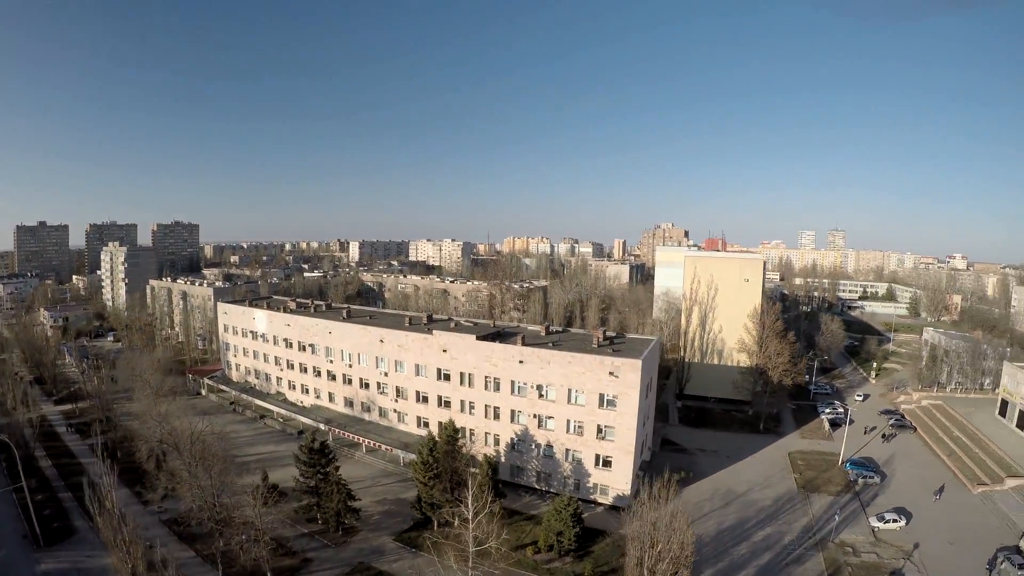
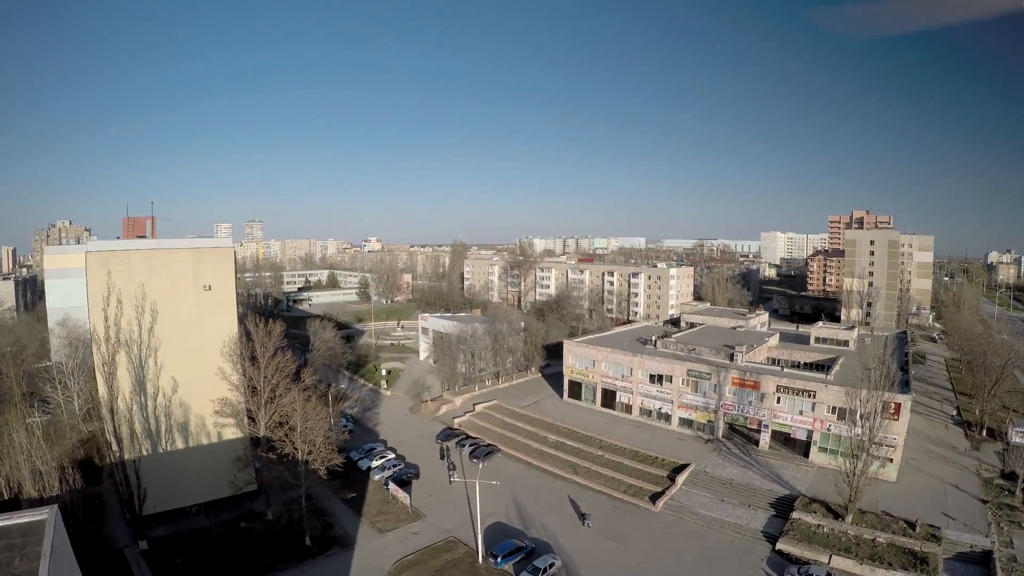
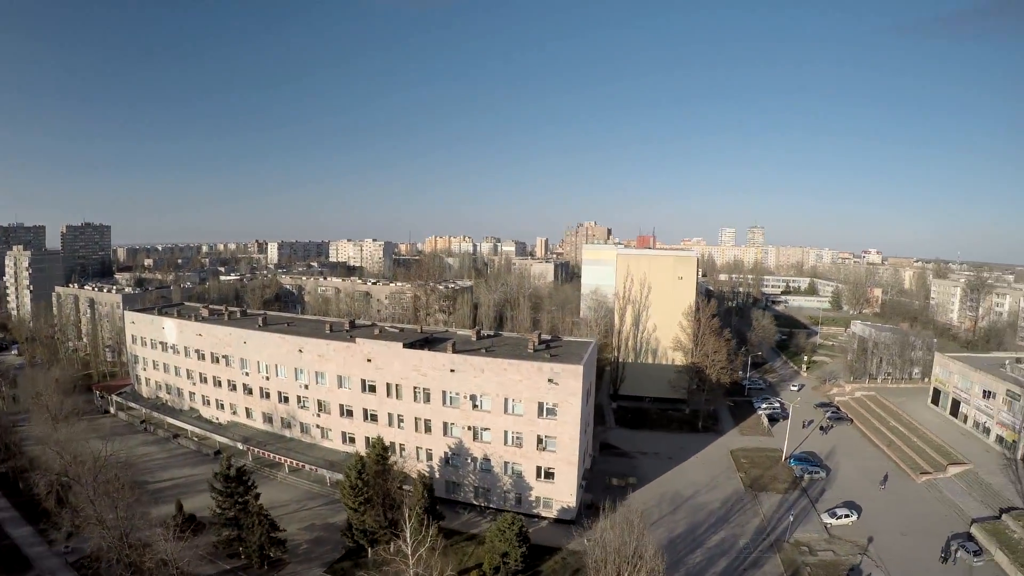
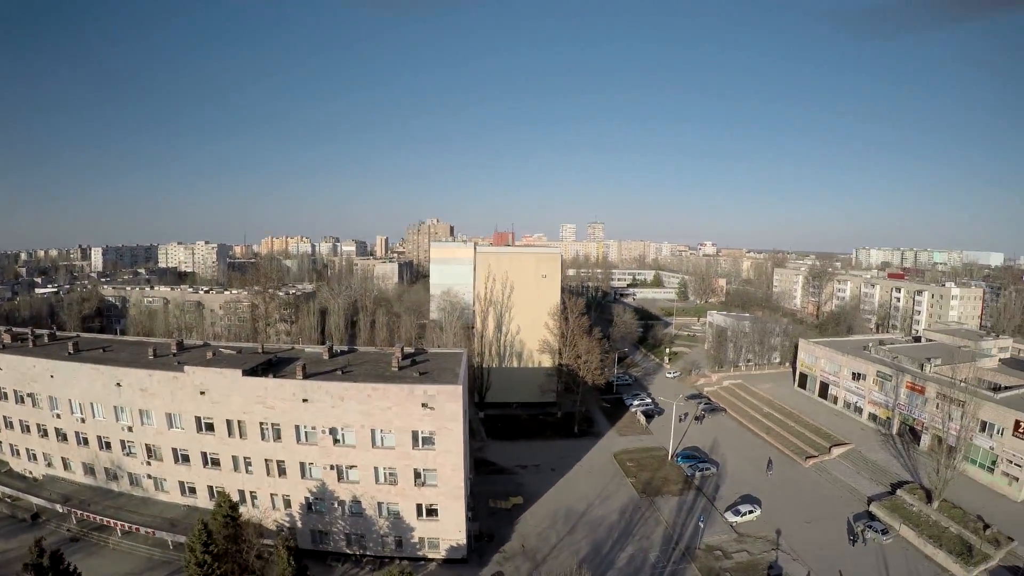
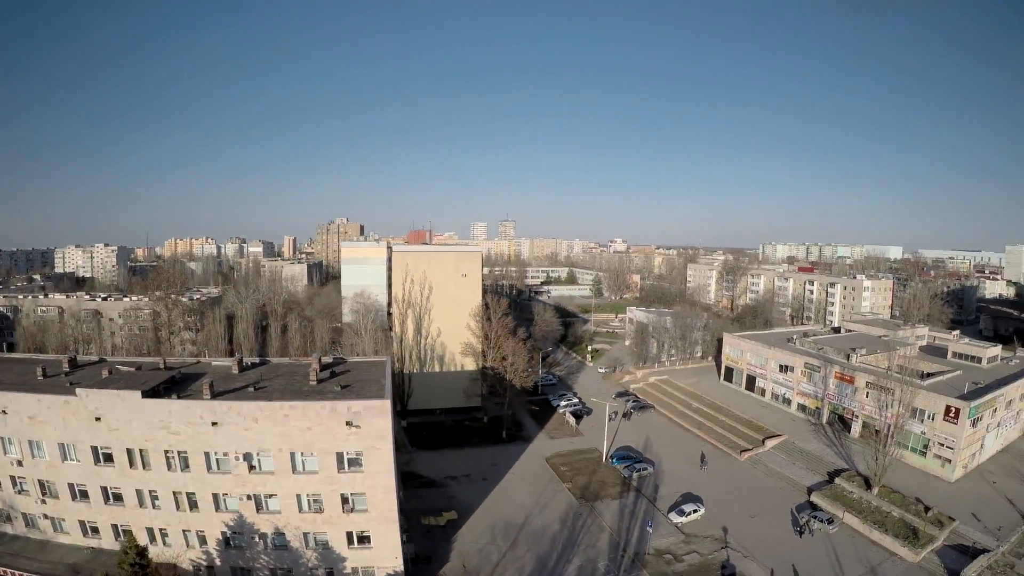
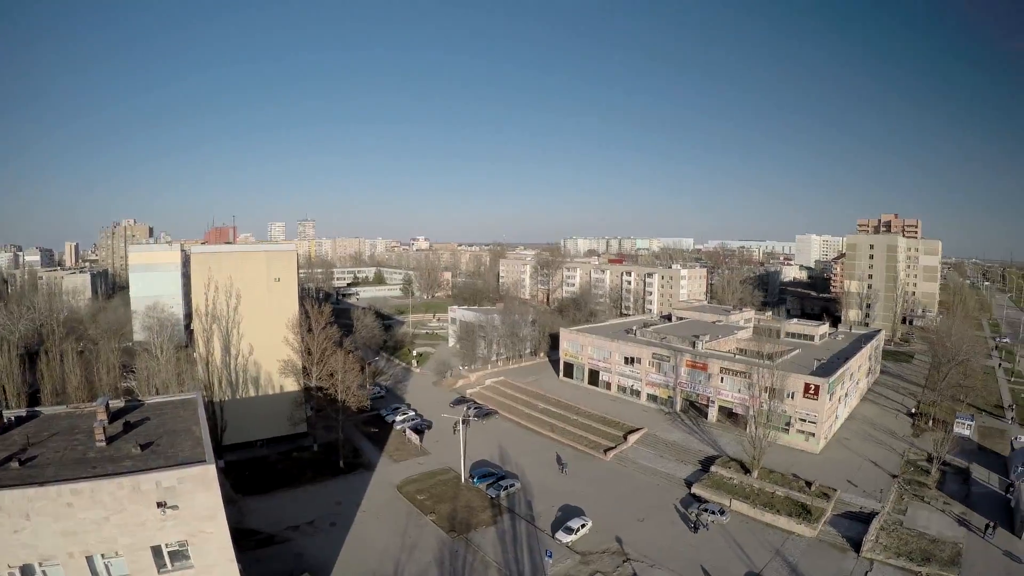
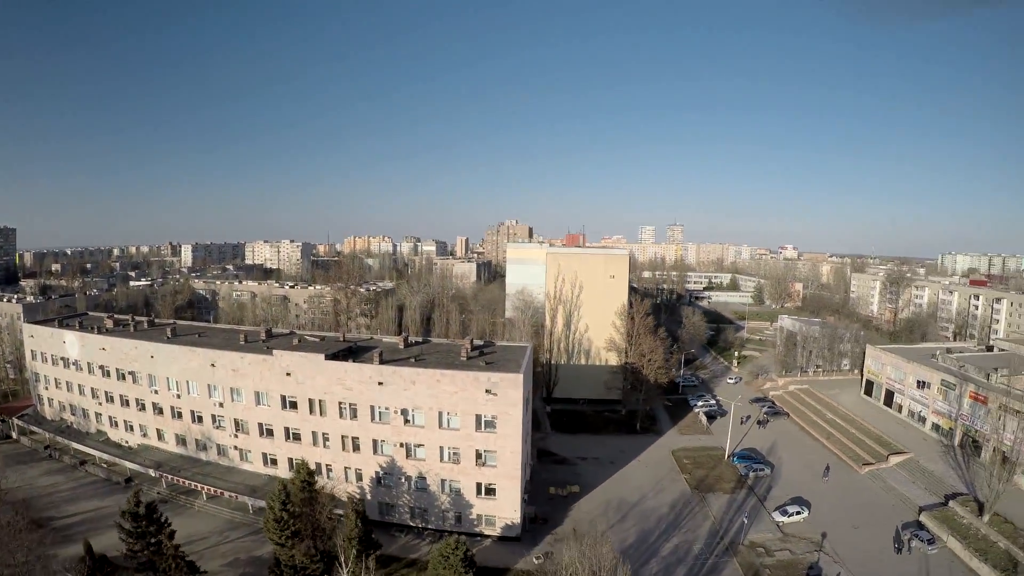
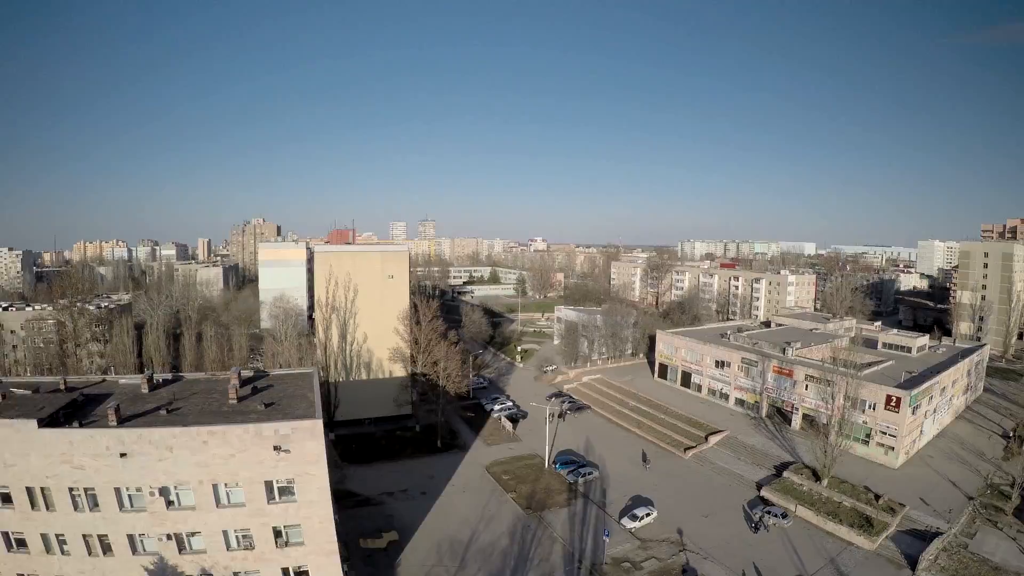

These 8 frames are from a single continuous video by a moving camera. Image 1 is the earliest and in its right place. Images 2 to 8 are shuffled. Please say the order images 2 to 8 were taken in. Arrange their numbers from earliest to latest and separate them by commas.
3, 7, 4, 5, 8, 6, 2
